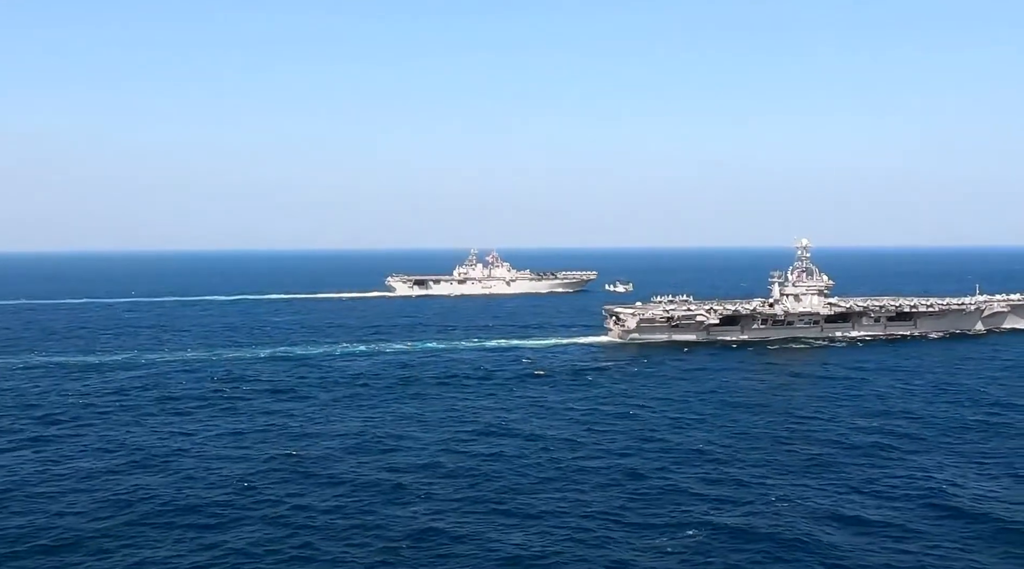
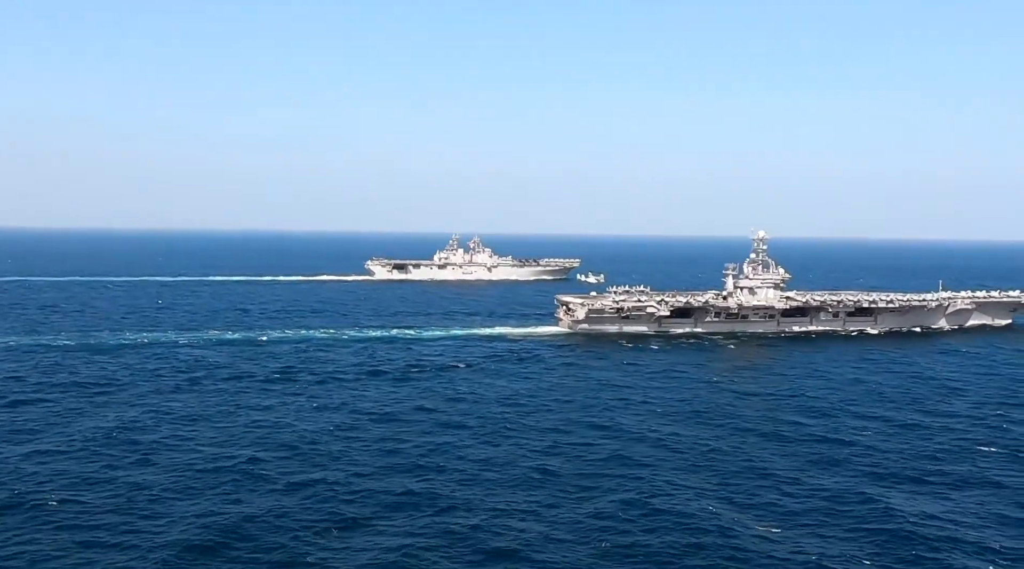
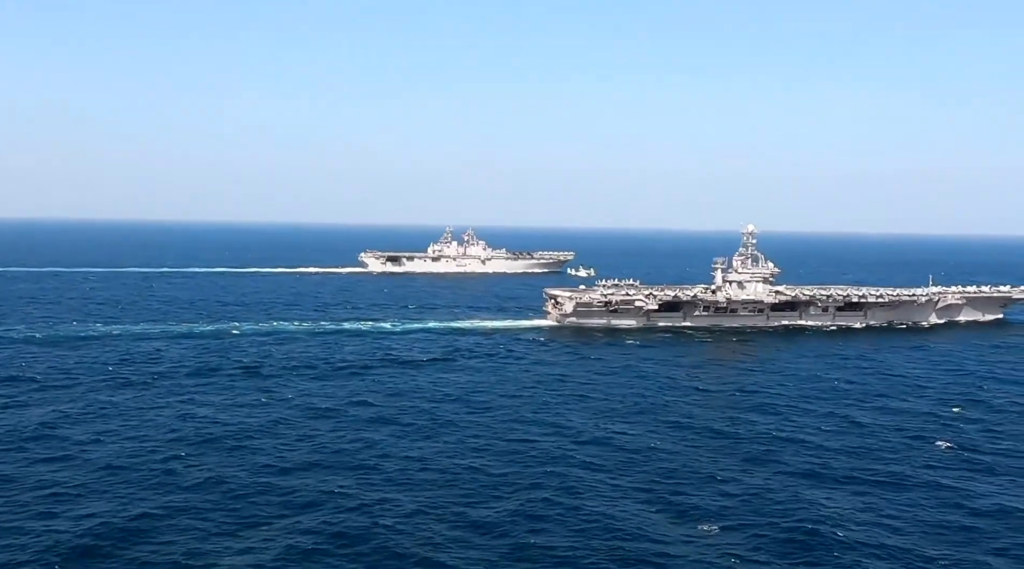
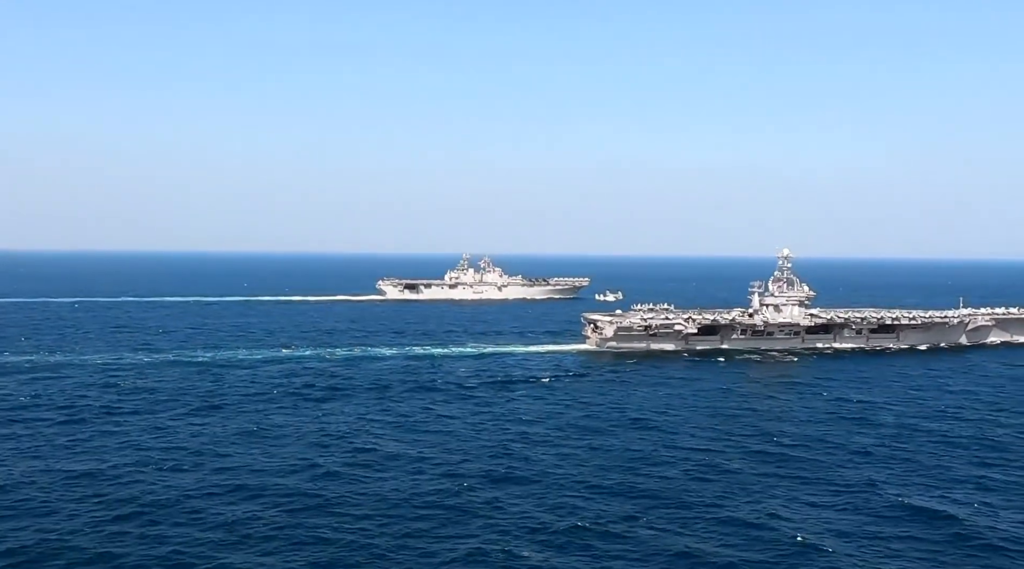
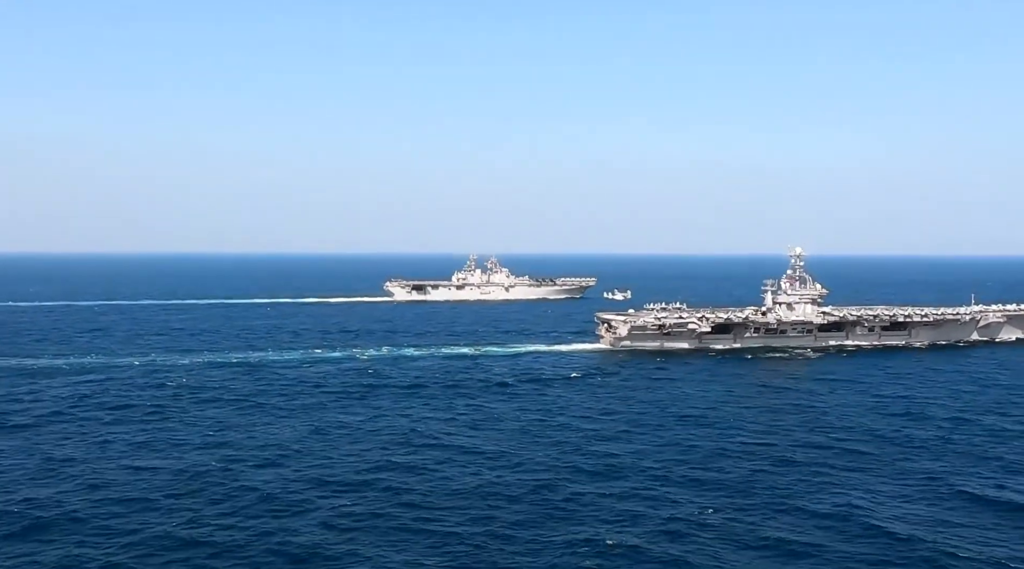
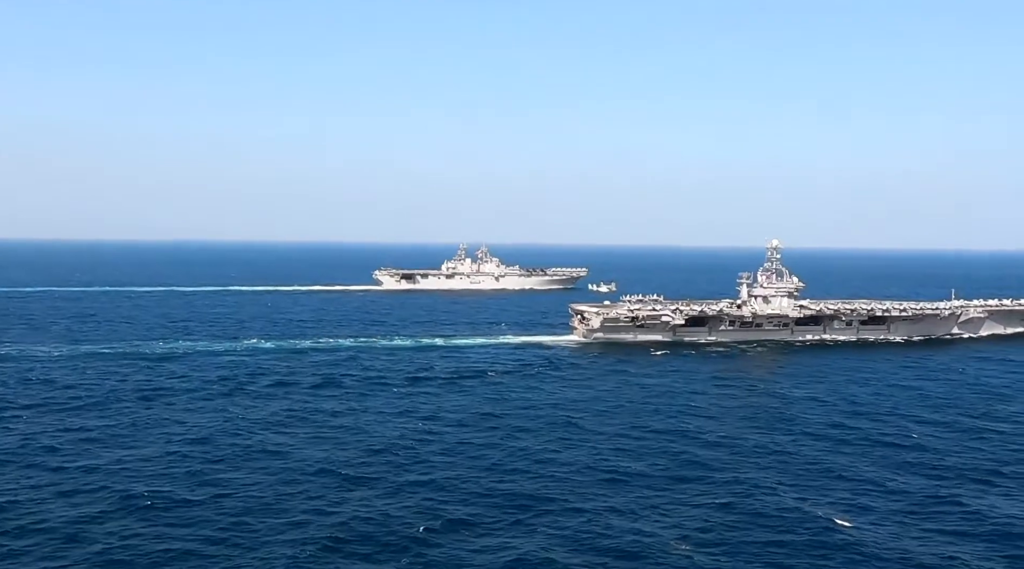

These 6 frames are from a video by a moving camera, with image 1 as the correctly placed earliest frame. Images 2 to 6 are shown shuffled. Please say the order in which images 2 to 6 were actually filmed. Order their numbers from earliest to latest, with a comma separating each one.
5, 4, 6, 2, 3
